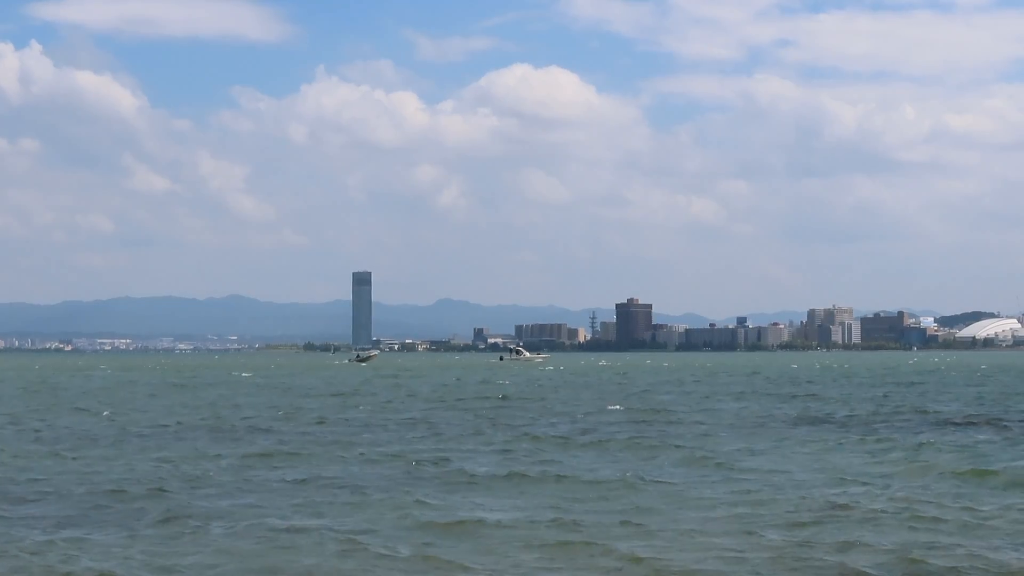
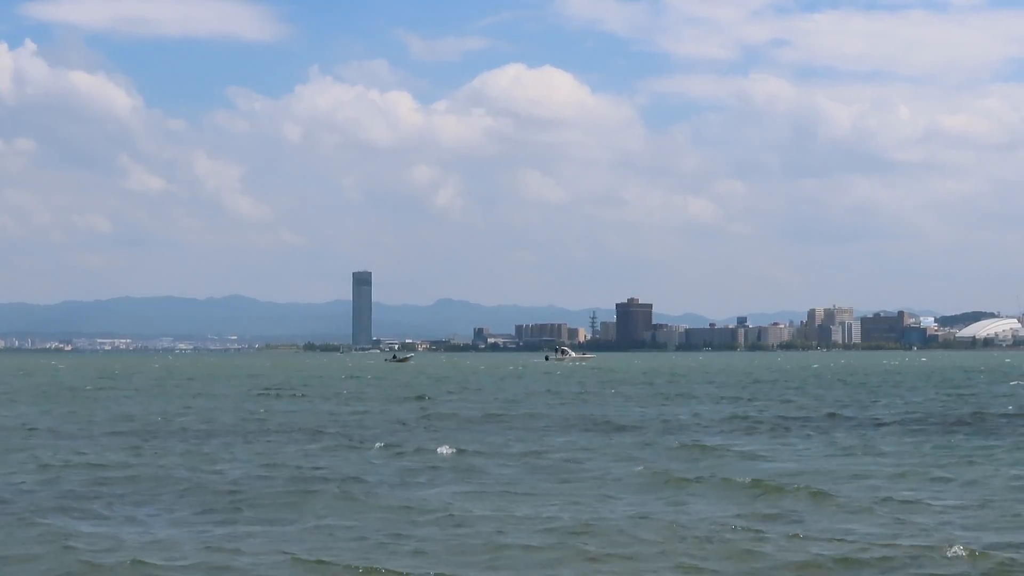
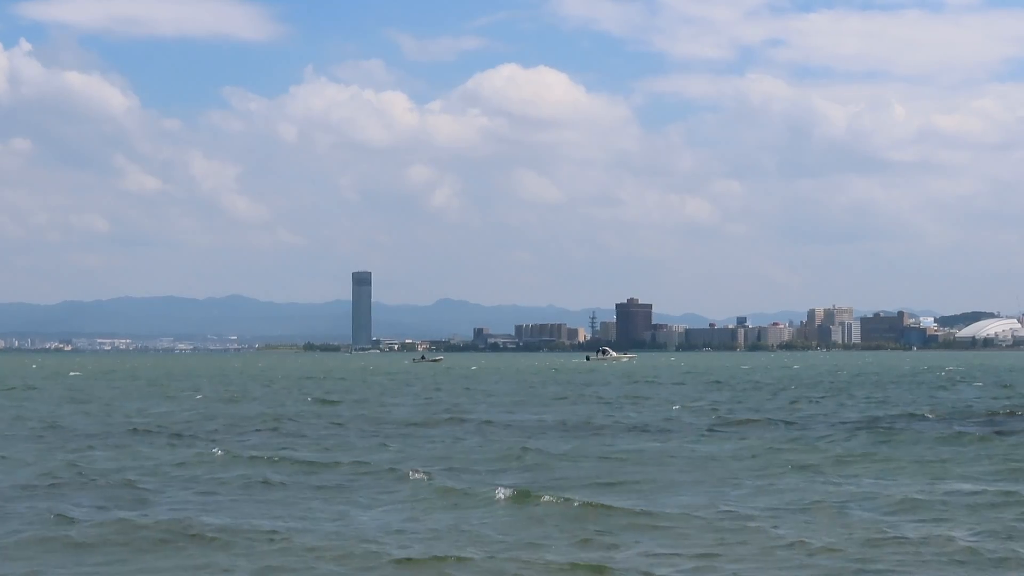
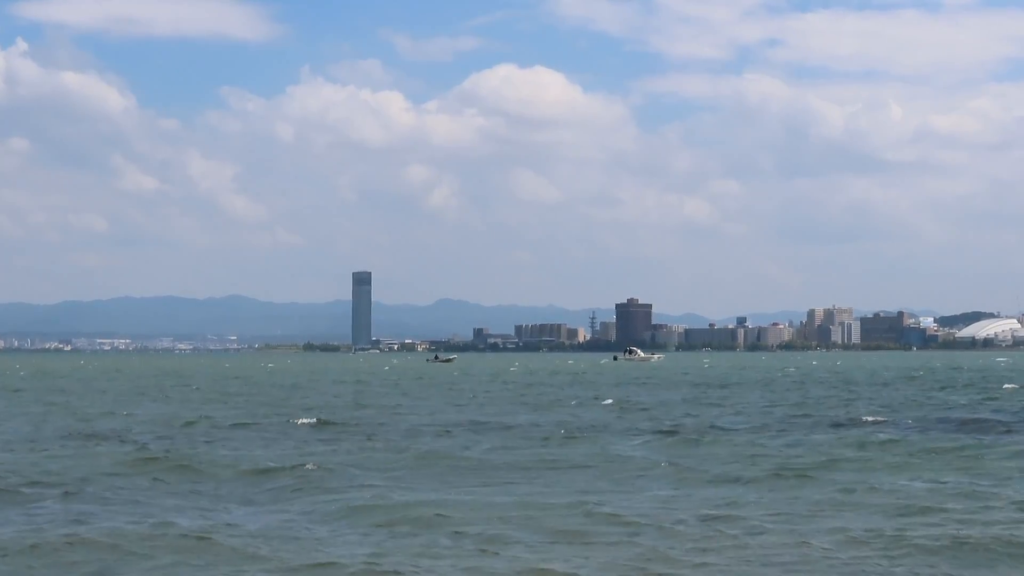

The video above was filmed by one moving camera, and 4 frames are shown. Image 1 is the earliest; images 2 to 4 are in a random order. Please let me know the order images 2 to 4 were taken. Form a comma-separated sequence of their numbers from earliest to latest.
2, 3, 4
